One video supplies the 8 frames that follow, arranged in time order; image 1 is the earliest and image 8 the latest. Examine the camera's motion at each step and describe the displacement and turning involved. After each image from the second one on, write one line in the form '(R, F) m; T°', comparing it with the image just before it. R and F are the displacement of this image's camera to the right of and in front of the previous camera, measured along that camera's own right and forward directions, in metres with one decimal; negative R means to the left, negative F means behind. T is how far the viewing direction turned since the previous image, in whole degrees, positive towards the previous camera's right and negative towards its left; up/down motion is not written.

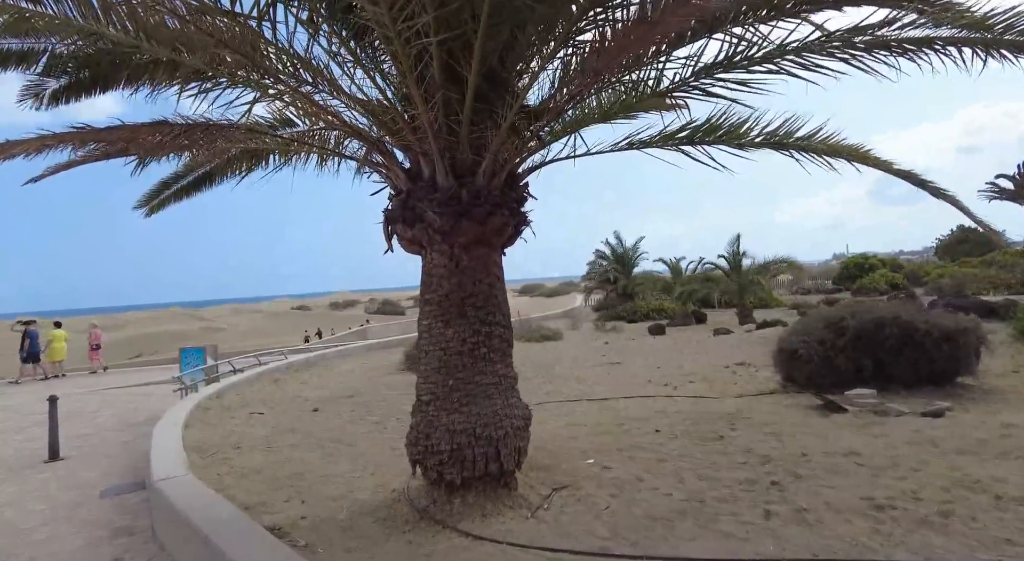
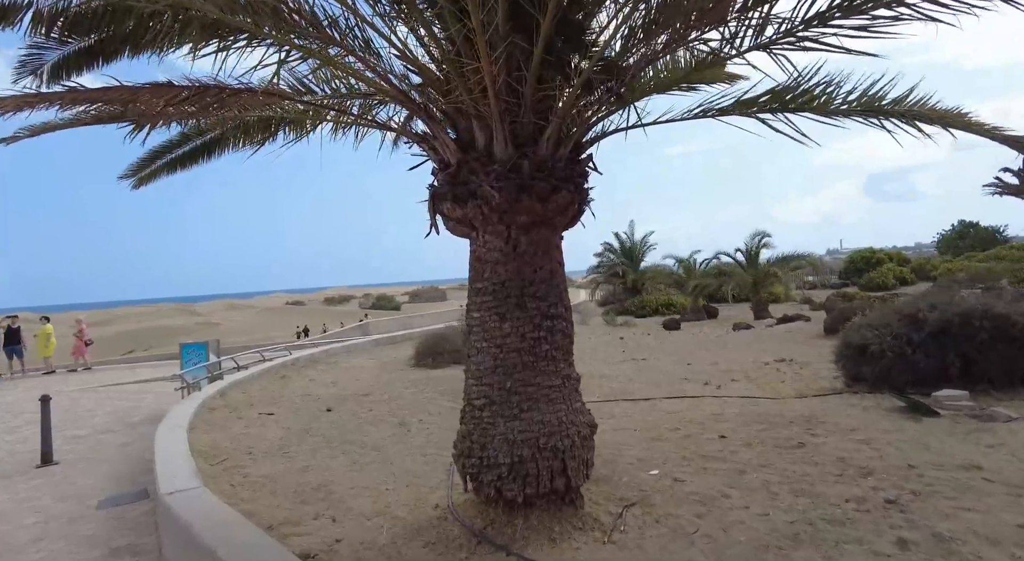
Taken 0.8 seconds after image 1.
(-0.5, +0.6) m; +1°
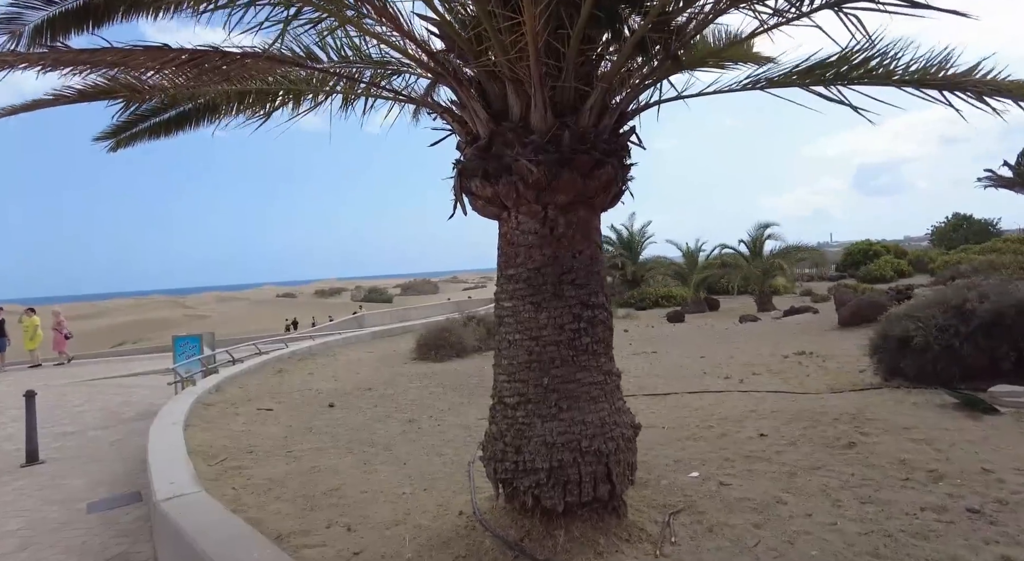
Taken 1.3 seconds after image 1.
(-0.3, +0.4) m; +1°
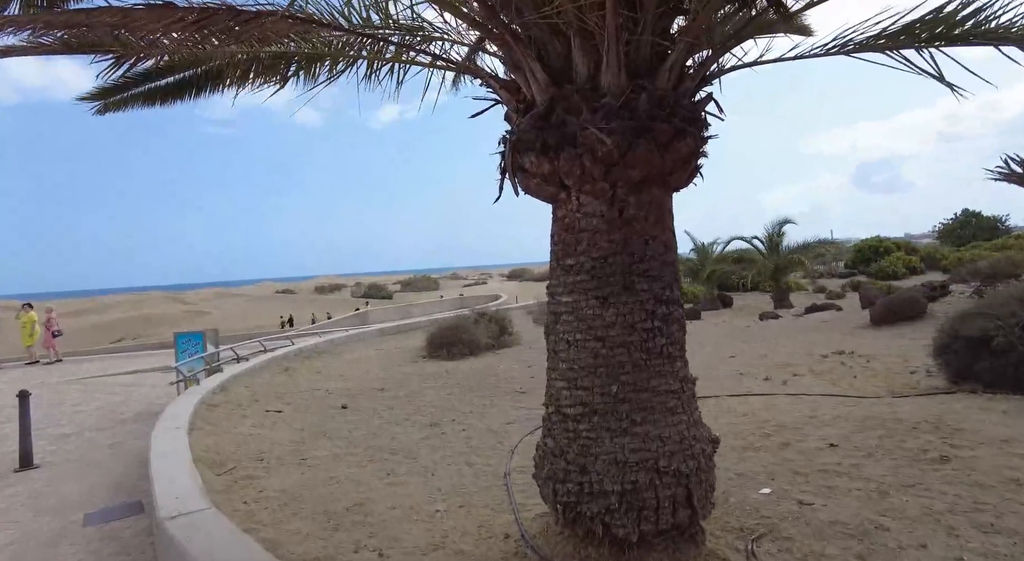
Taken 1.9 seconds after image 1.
(-0.3, +0.5) m; 0°
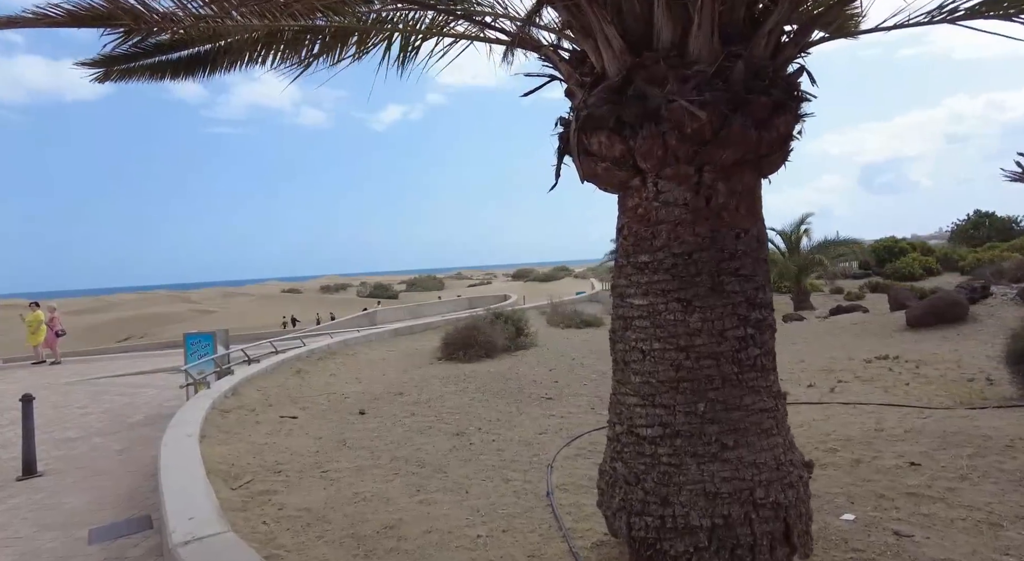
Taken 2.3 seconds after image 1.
(-0.3, +0.4) m; 0°
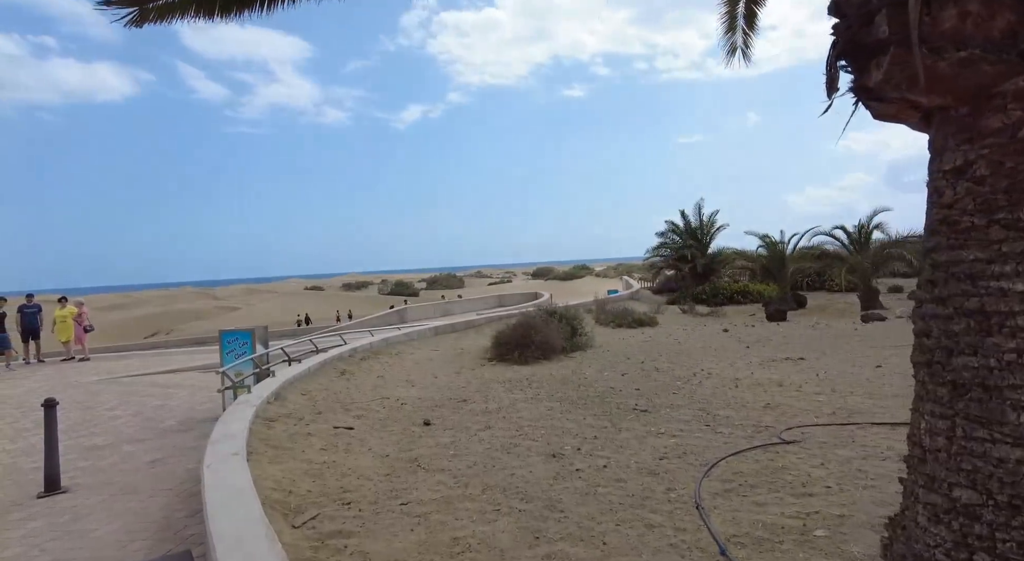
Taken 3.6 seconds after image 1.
(-0.8, +1.0) m; -2°
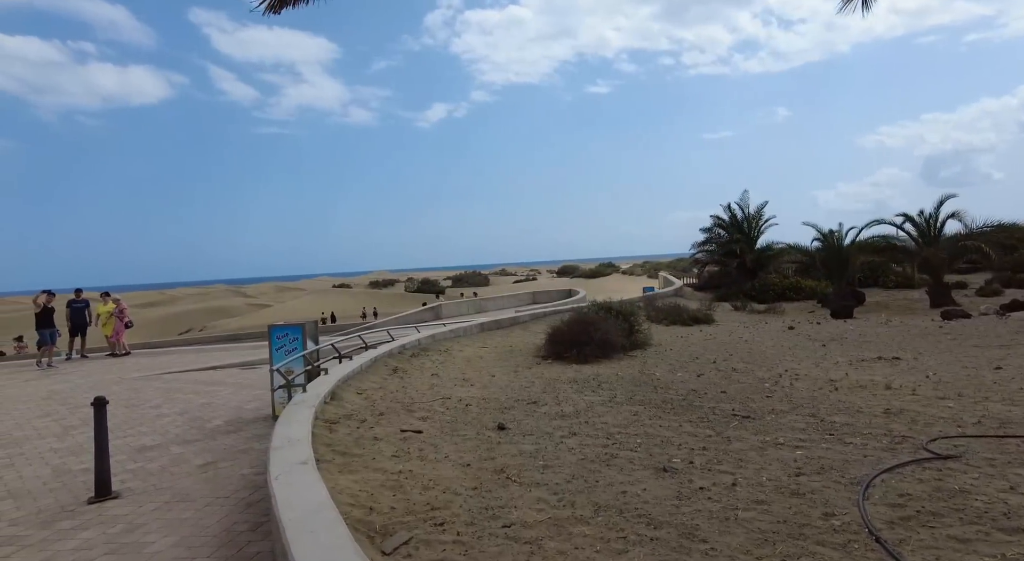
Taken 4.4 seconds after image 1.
(-0.6, +0.6) m; -2°
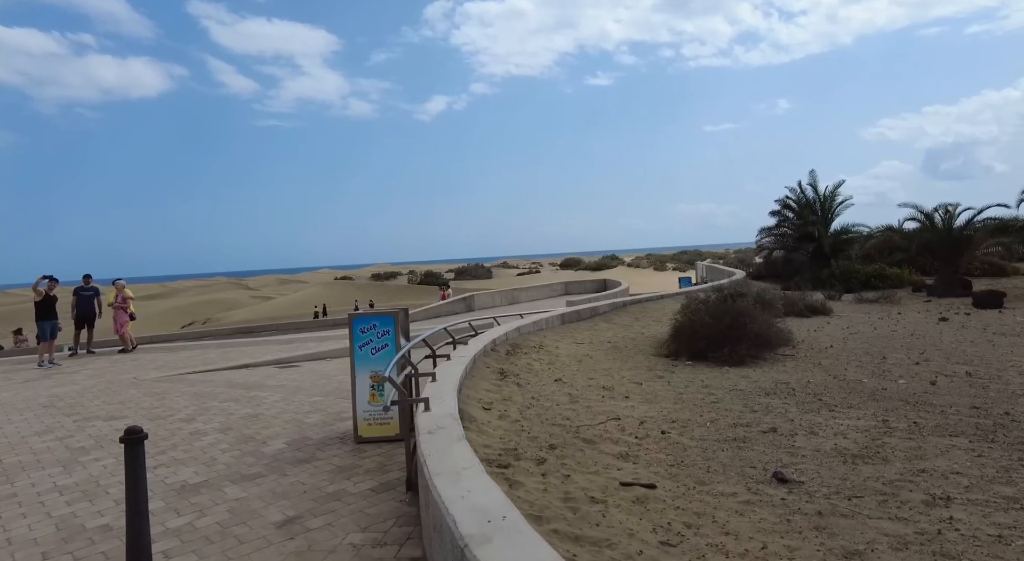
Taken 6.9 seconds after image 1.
(-1.8, +2.2) m; 0°
